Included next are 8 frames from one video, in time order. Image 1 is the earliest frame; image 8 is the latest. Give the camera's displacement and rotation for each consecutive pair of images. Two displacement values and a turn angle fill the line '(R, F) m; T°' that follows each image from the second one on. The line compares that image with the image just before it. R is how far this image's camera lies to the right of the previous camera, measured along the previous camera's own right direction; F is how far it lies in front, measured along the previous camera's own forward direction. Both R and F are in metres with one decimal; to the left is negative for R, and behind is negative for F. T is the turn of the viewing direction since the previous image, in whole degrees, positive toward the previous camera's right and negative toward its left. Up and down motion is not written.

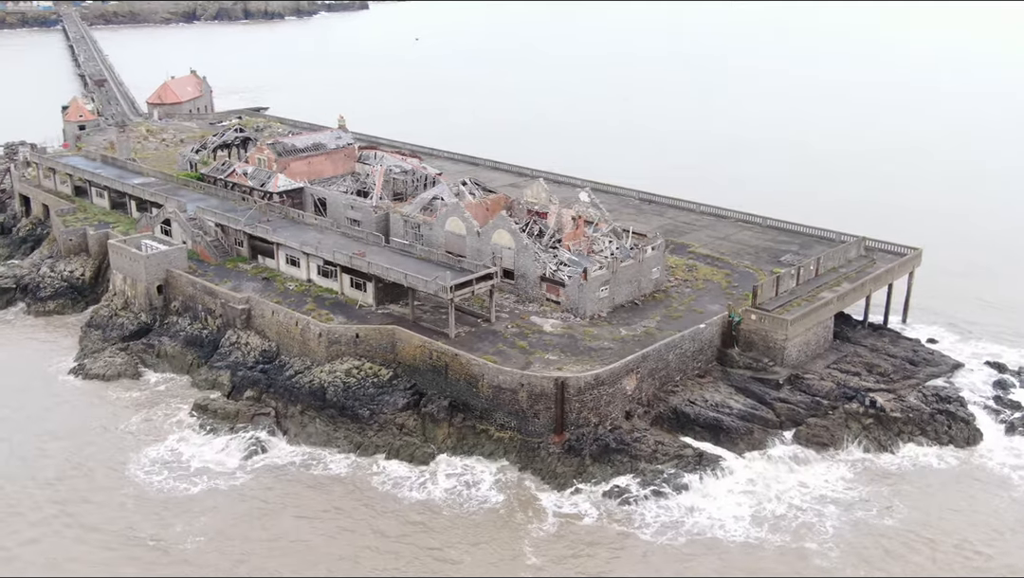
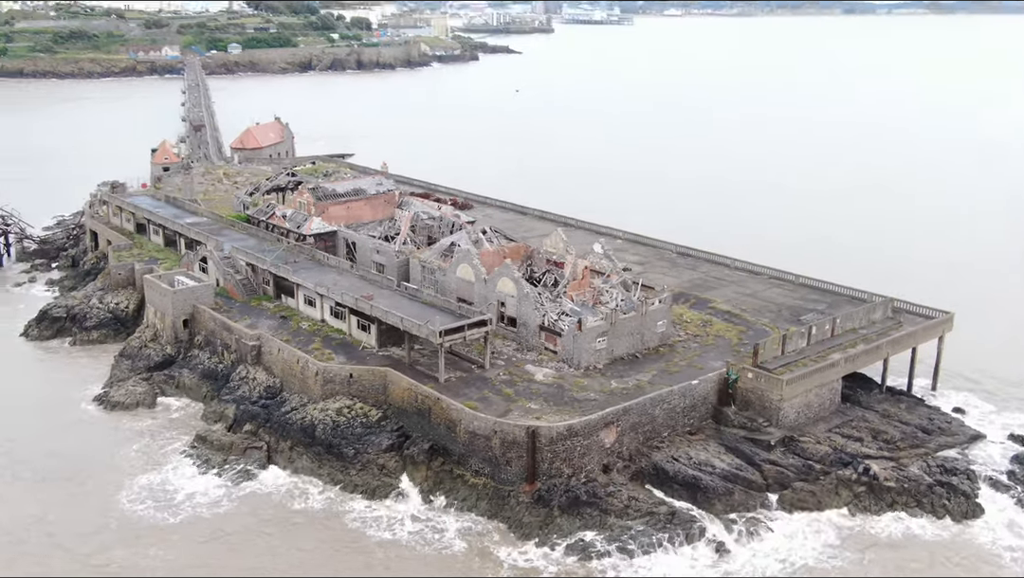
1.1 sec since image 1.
(+4.2, -0.1) m; -7°
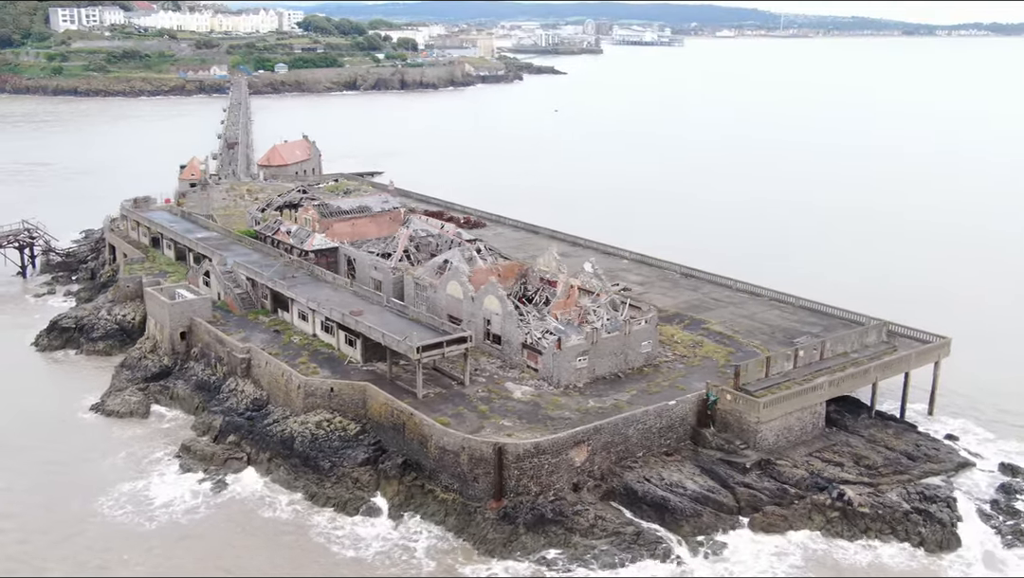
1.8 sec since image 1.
(+2.4, -0.1) m; -3°
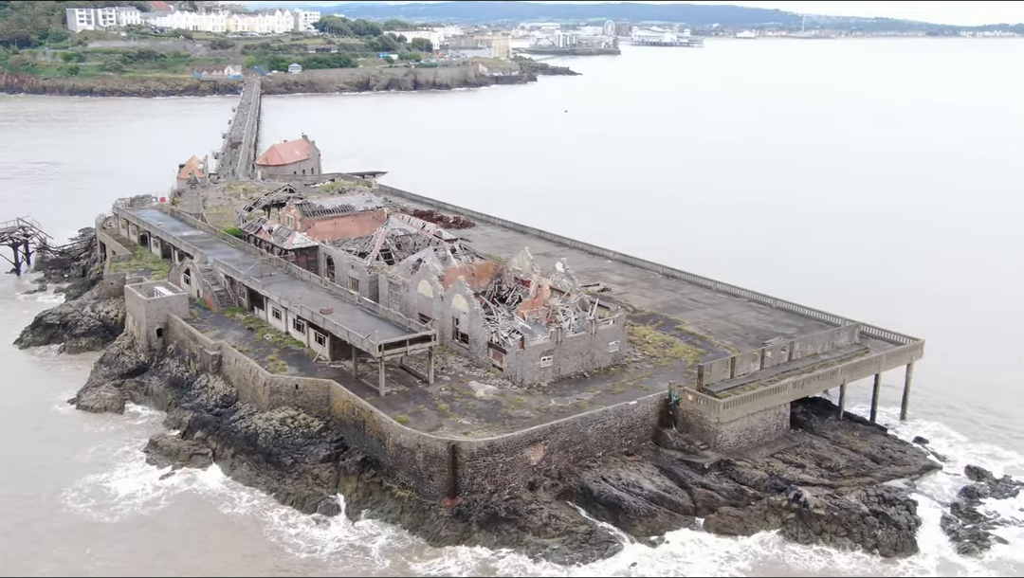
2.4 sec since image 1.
(+2.0, -0.1) m; -1°
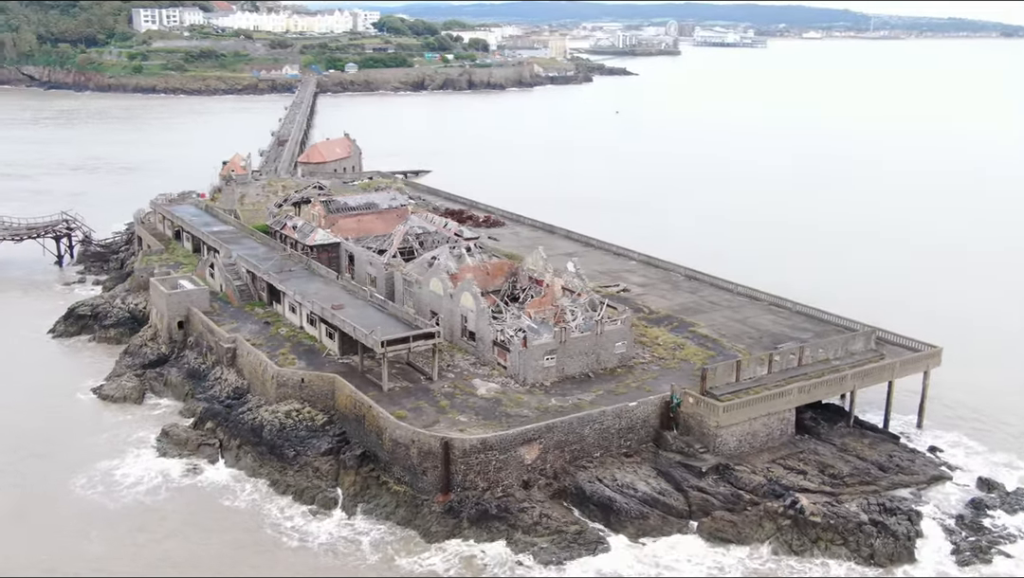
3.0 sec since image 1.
(+2.0, 0.0) m; -3°
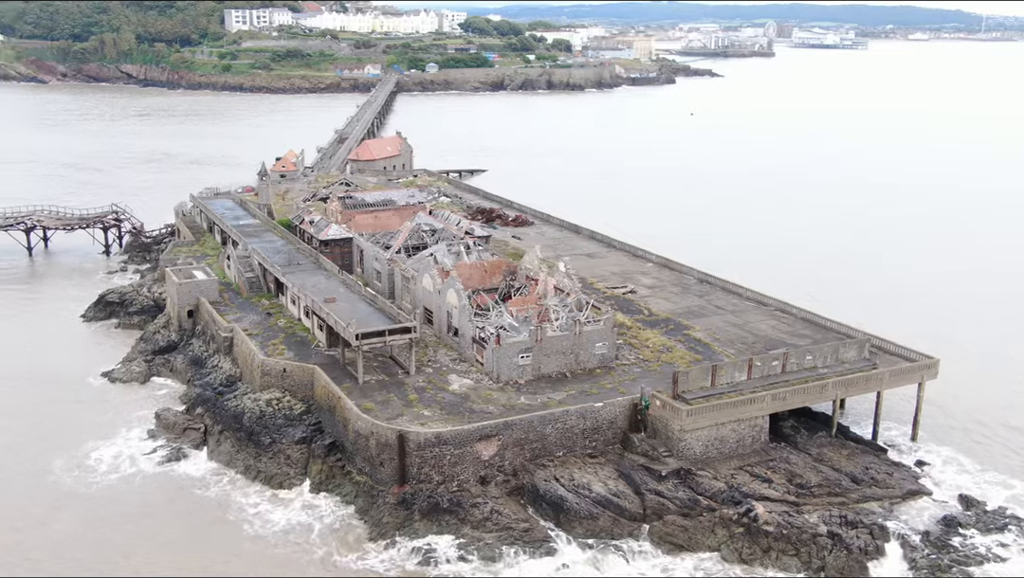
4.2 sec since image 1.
(+4.1, 0.0) m; -5°
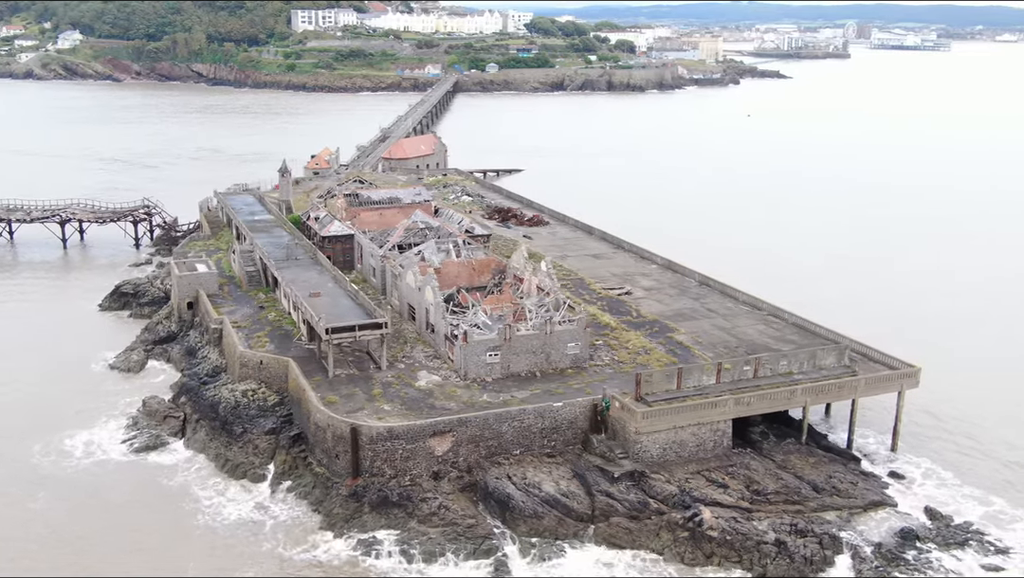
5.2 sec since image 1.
(+3.7, 0.0) m; -4°
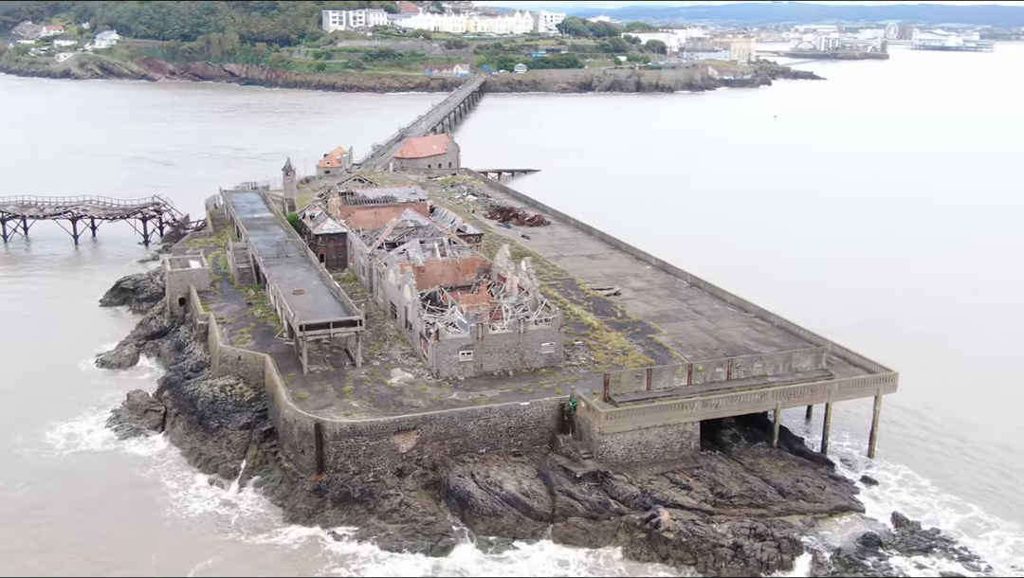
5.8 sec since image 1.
(+2.3, 0.0) m; -2°
